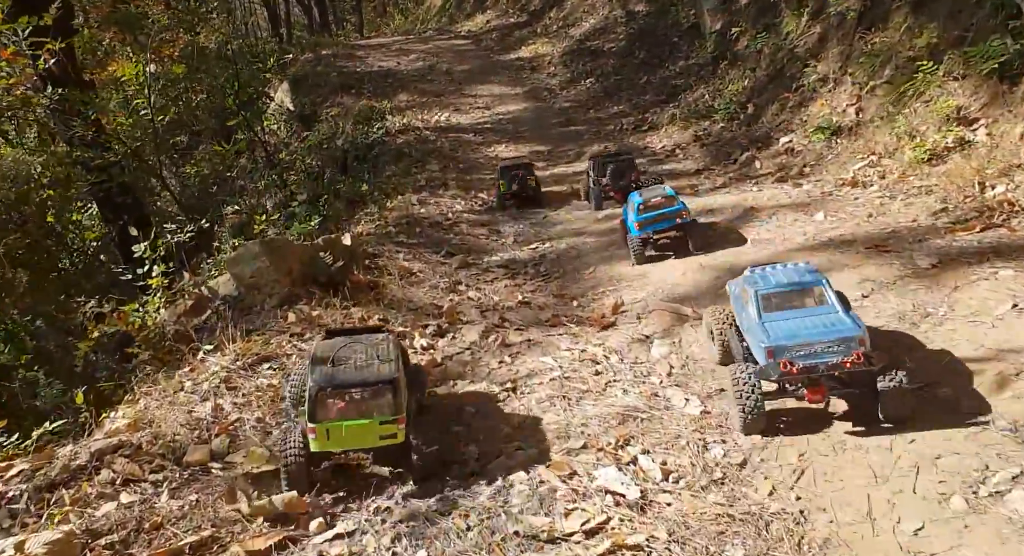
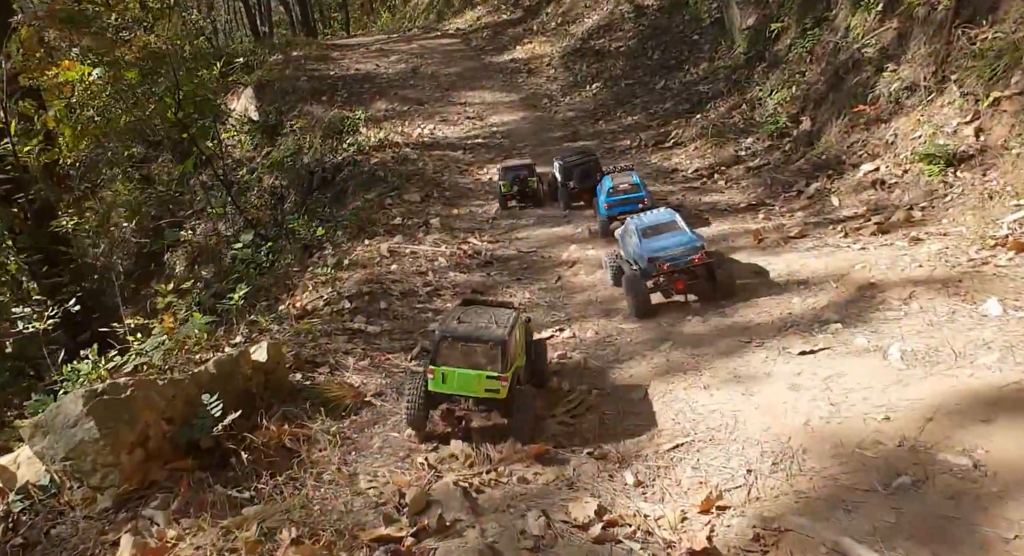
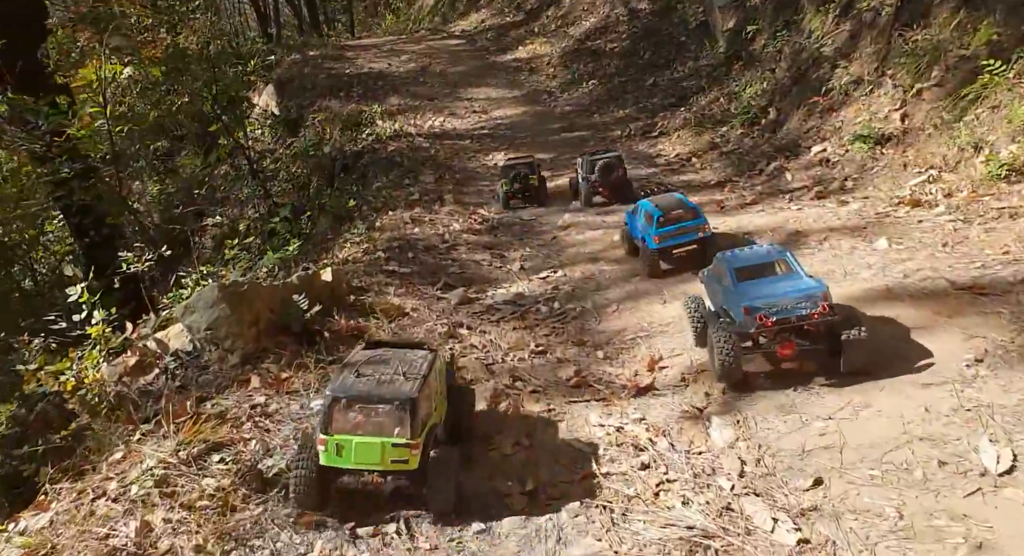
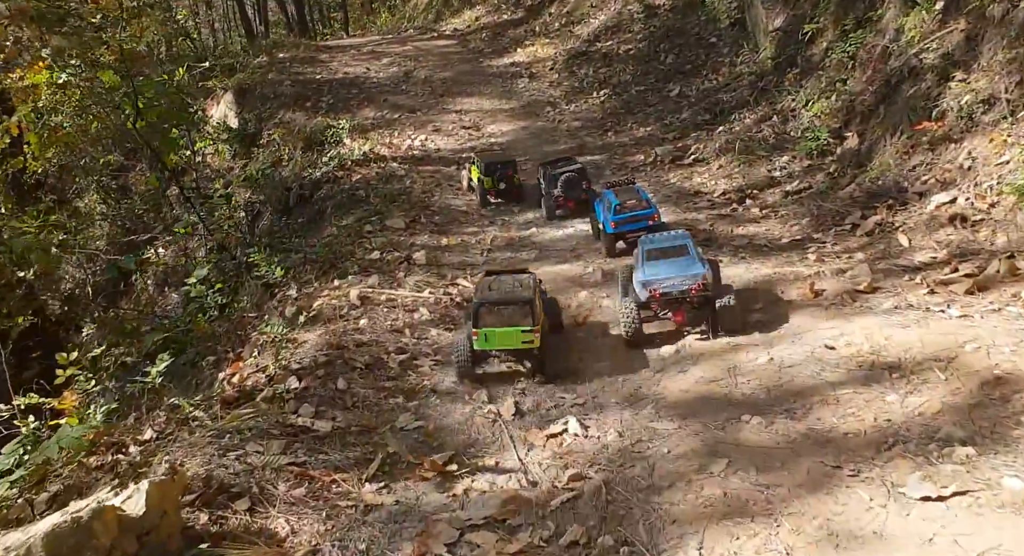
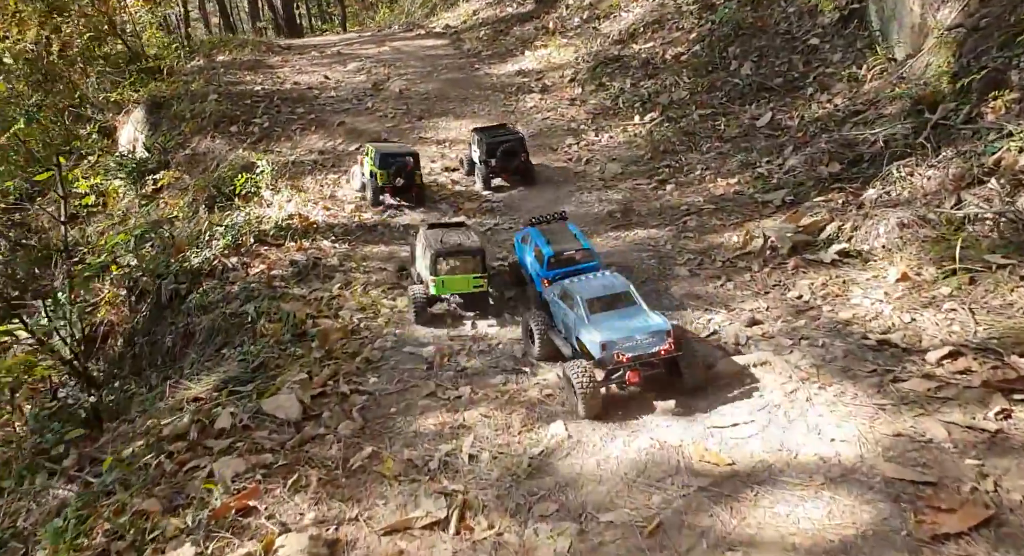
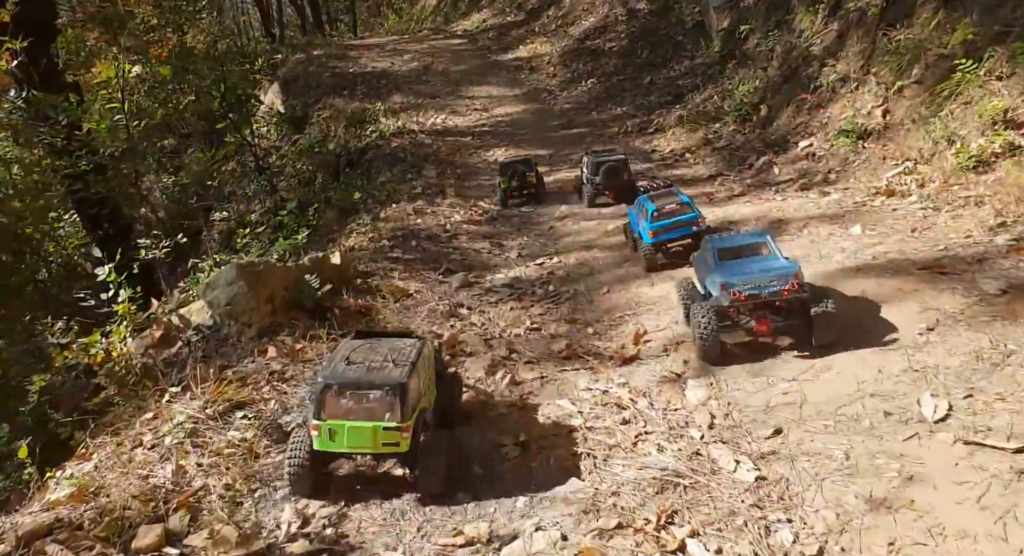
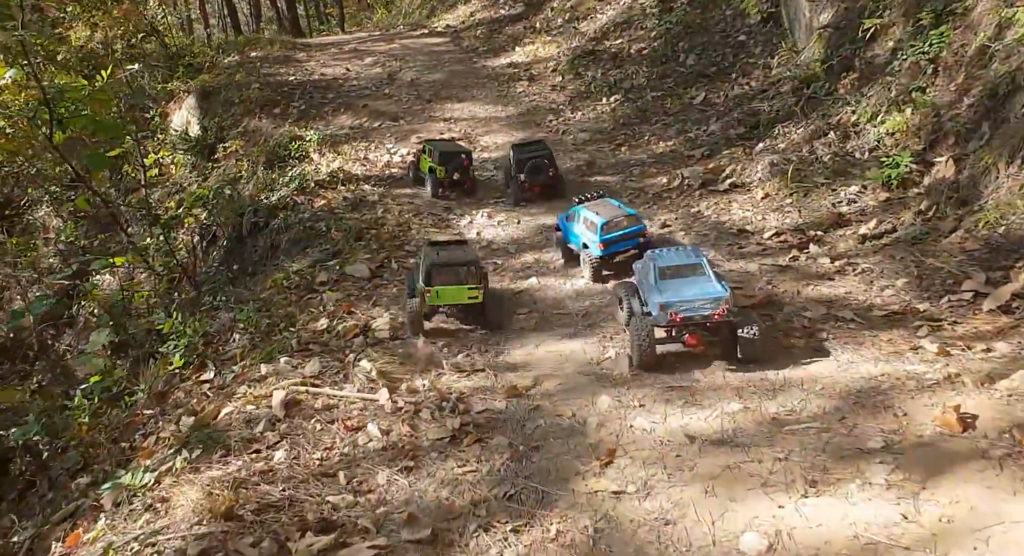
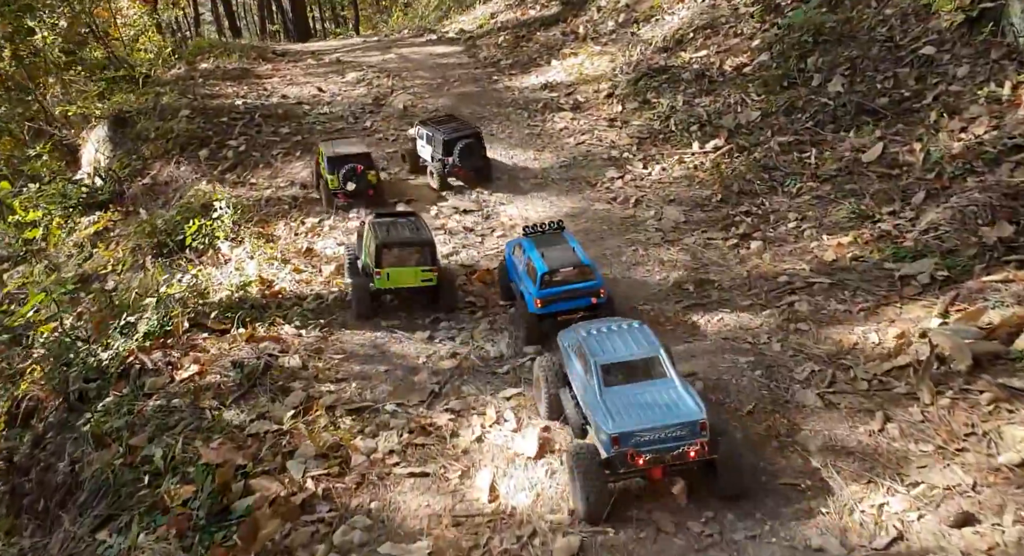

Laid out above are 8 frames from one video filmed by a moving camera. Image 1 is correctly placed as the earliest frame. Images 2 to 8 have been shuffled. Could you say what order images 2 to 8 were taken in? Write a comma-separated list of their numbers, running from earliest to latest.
6, 3, 2, 4, 7, 5, 8
